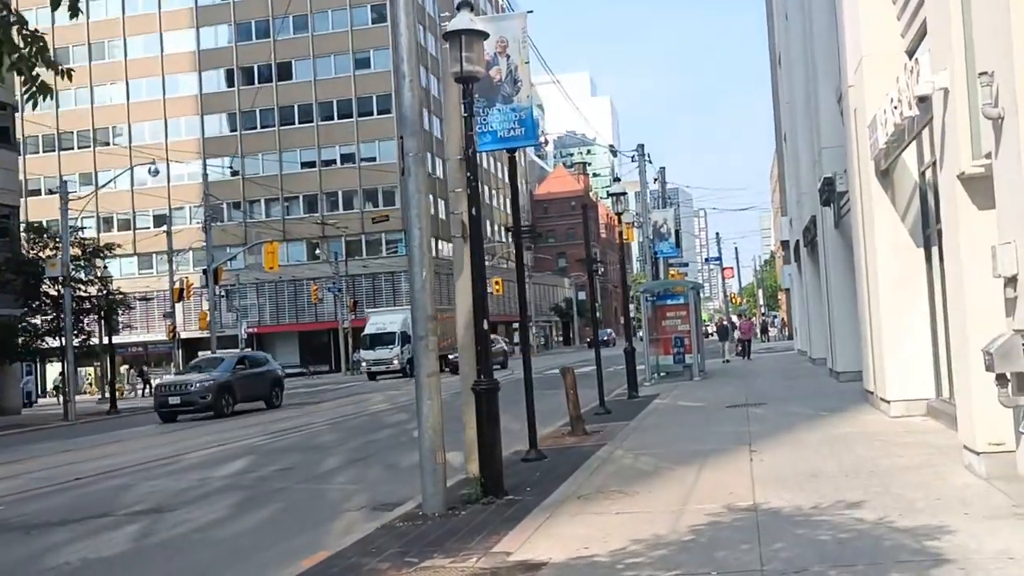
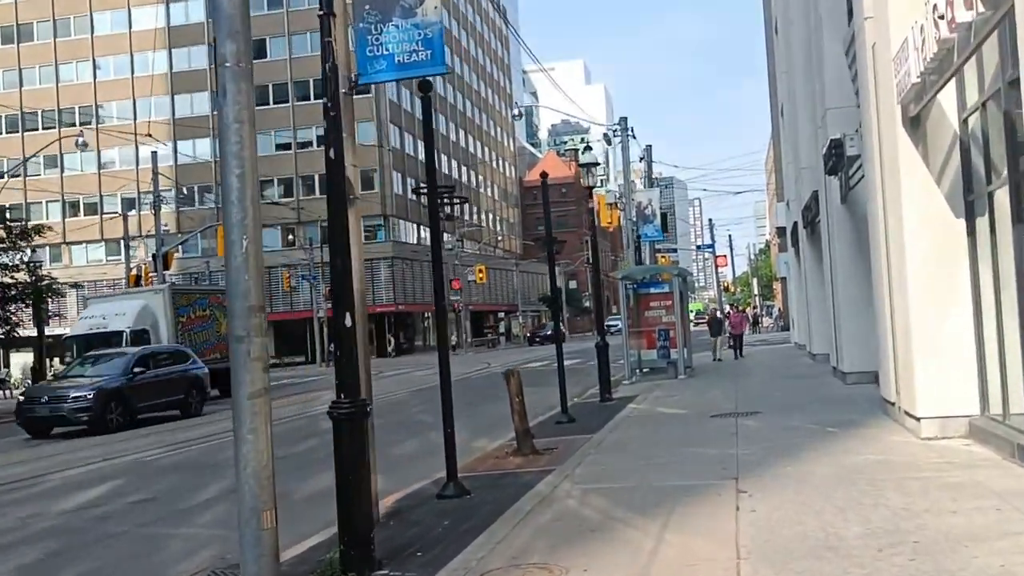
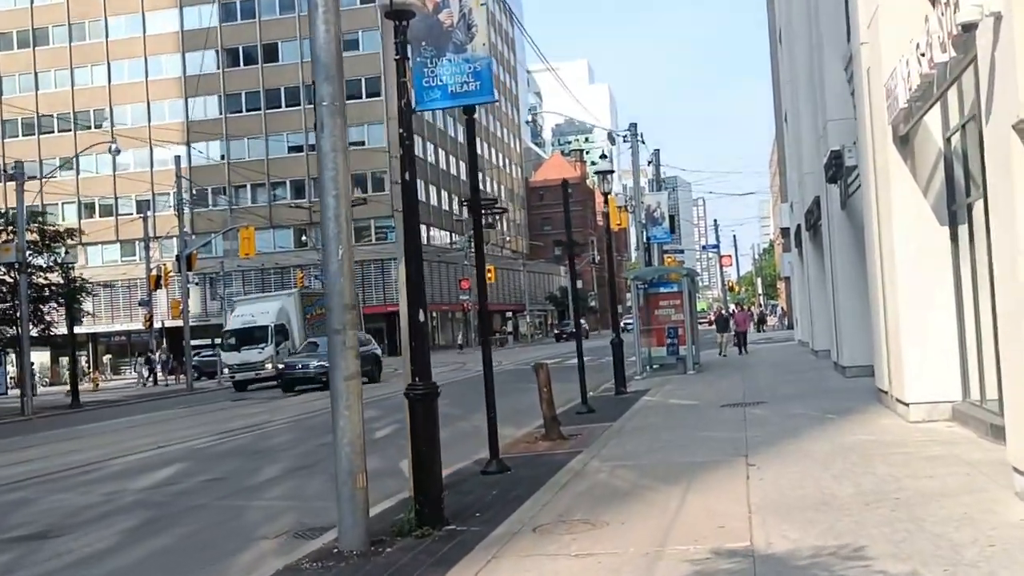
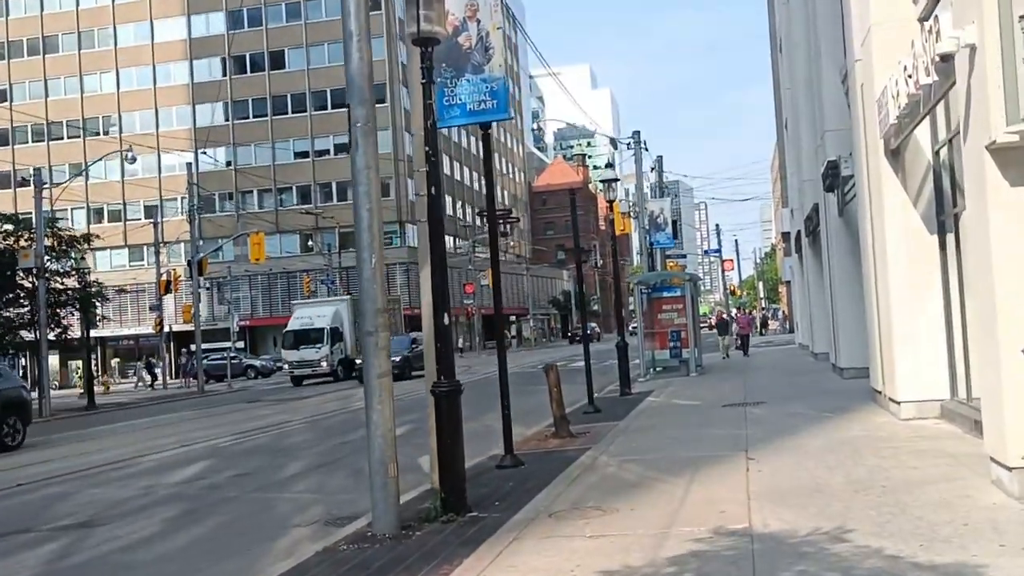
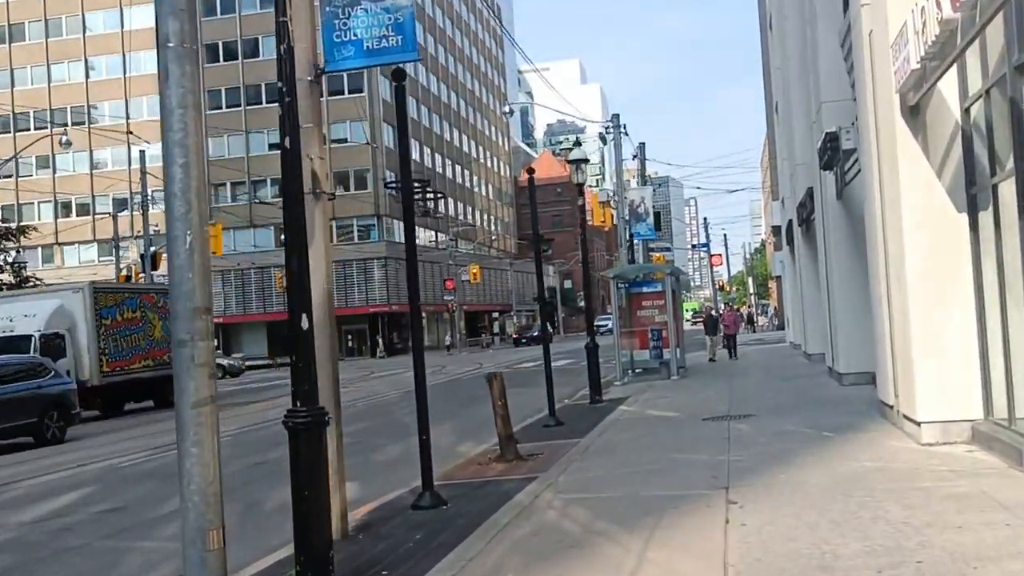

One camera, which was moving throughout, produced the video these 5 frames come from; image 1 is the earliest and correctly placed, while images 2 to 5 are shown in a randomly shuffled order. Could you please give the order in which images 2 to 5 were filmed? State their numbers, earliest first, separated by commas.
4, 3, 2, 5
